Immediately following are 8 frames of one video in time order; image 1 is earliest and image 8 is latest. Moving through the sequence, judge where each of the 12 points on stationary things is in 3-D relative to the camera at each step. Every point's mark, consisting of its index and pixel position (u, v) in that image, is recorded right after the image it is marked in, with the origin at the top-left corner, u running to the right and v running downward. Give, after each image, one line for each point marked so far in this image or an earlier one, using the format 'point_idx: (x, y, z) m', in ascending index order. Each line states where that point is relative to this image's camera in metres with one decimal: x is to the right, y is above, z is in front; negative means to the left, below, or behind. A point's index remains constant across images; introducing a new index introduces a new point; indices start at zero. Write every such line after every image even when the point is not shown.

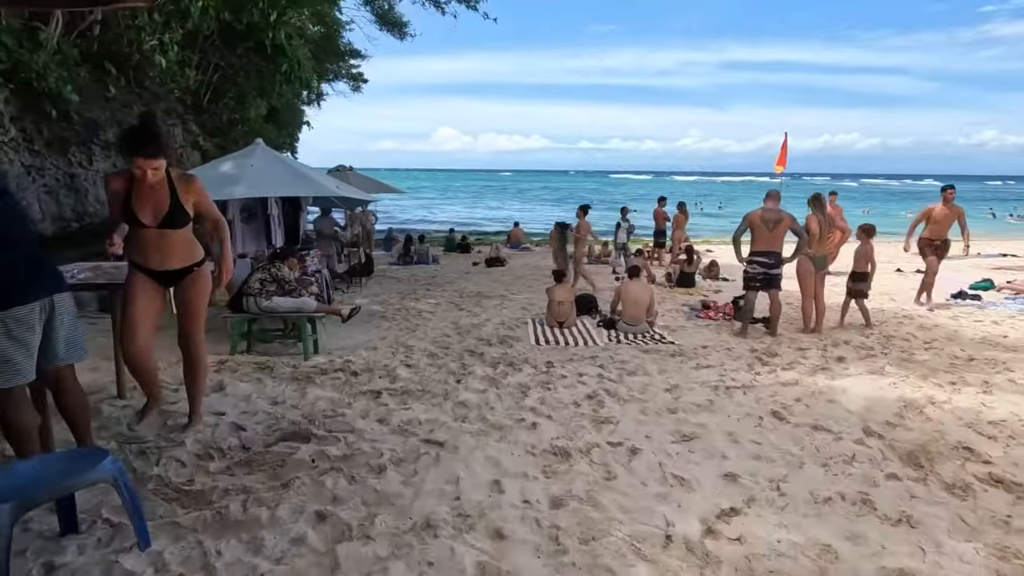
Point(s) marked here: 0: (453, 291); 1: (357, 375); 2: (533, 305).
0: (-1.4, -0.1, +12.5) m
1: (-1.7, -0.9, +5.7) m
2: (+0.4, -0.4, +10.7) m
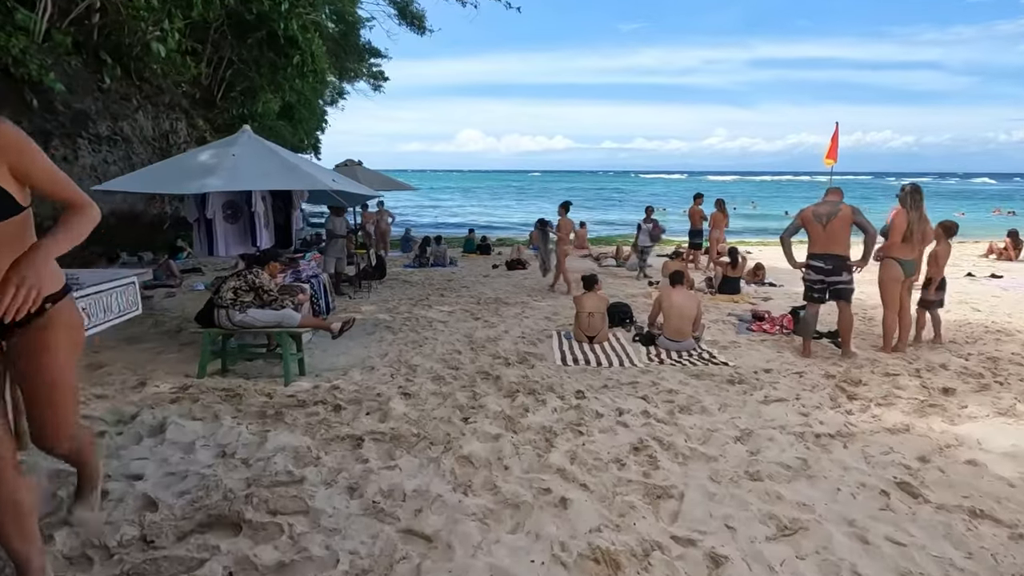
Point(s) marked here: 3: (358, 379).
0: (-0.9, -0.2, +11.4) m
1: (-1.5, -1.0, +4.6) m
2: (+0.8, -0.5, +9.5) m
3: (-1.7, -1.0, +5.8) m
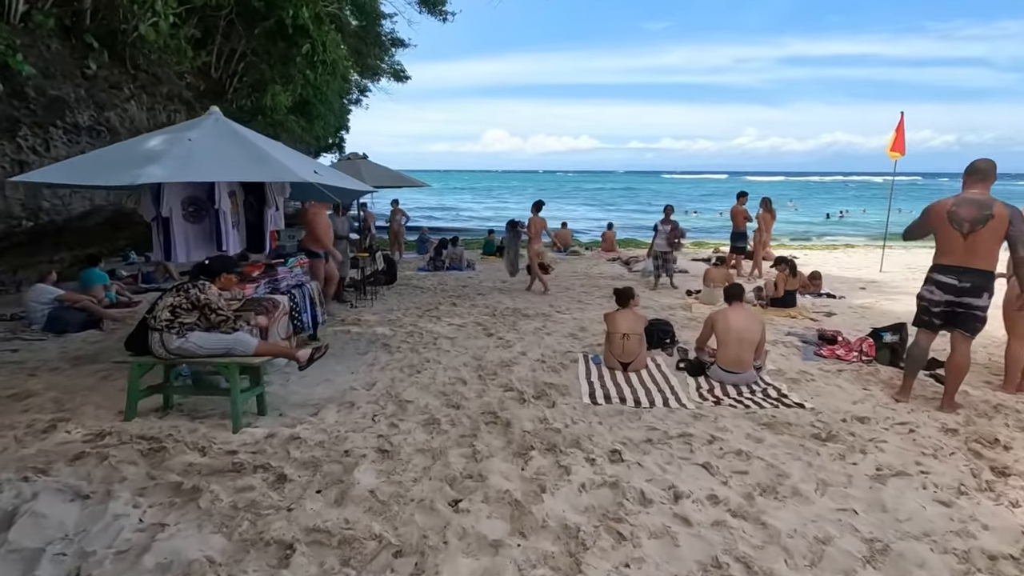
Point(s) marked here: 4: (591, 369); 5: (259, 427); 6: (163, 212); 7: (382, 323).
0: (-0.5, -0.4, +10.1) m
1: (-1.4, -1.2, +3.3) m
2: (+1.1, -0.7, +8.1) m
3: (-1.5, -1.1, +4.5) m
4: (+0.9, -1.0, +6.2) m
5: (-2.1, -1.1, +4.3) m
6: (-3.7, +0.8, +5.6) m
7: (-2.2, -0.6, +8.7) m
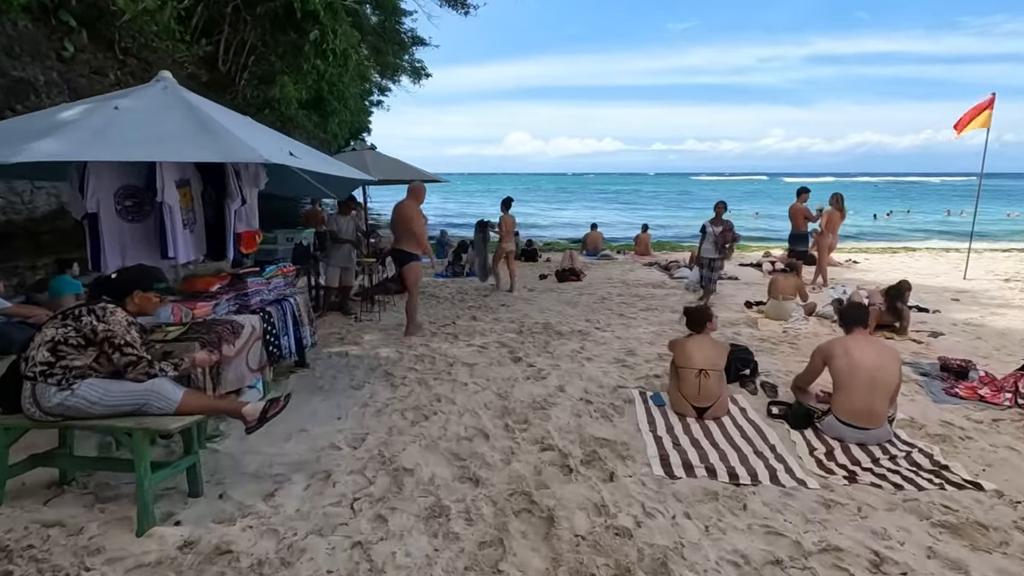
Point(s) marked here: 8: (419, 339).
0: (0.0, -0.5, +8.6) m
1: (-1.2, -1.3, +1.9) m
2: (+1.5, -0.9, +6.5) m
3: (-1.3, -1.3, +3.1) m
4: (+1.3, -1.1, +4.7) m
5: (-1.8, -1.3, +2.9) m
6: (-3.4, +0.6, +4.2) m
7: (-1.7, -0.8, +7.3) m
8: (-1.3, -0.7, +7.5) m
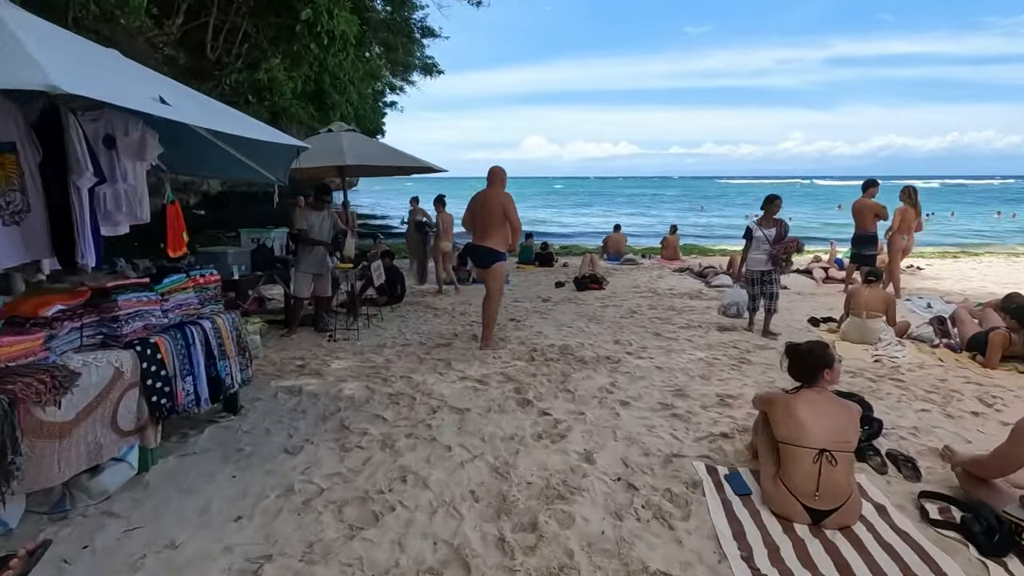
0: (+0.1, -0.7, +6.9) m
1: (-1.3, -1.5, +0.2) m
2: (+1.6, -1.0, +4.8) m
3: (-1.3, -1.4, +1.4) m
4: (+1.3, -1.3, +2.9) m
5: (-1.9, -1.4, +1.2) m
6: (-3.4, +0.5, +2.6) m
7: (-1.6, -0.9, +5.6) m
8: (-1.2, -0.9, +5.8) m
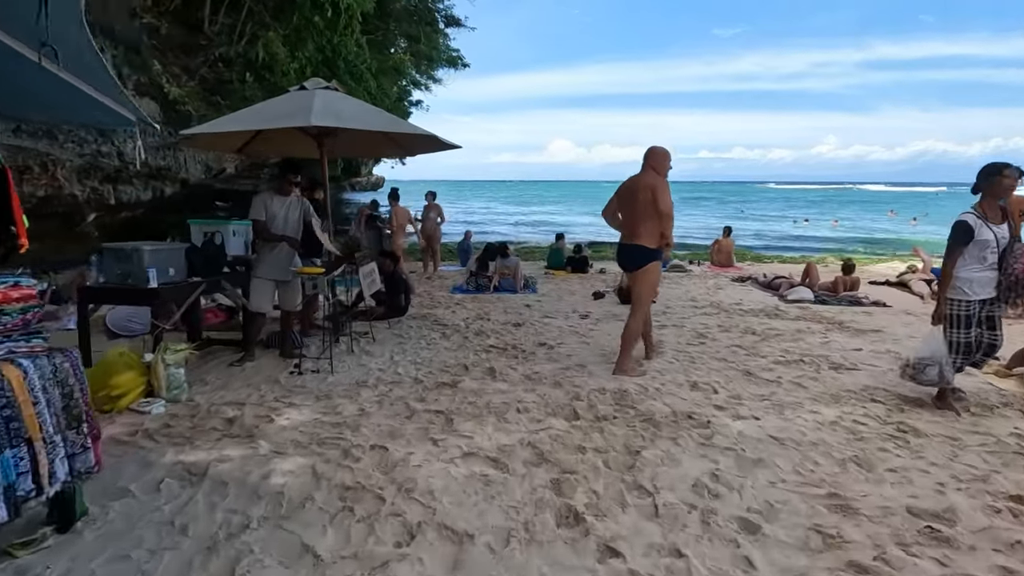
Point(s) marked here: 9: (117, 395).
0: (+0.4, -0.9, +4.8) m
1: (-1.3, -1.6, -1.8) m
2: (+1.8, -1.2, +2.6) m
3: (-1.3, -1.5, -0.6) m
4: (+1.4, -1.4, +0.8) m
5: (-1.9, -1.5, -0.7) m
6: (-3.2, +0.4, +0.7) m
7: (-1.4, -1.0, +3.6) m
8: (-1.0, -1.0, +3.8) m
9: (-3.1, -0.8, +4.1) m
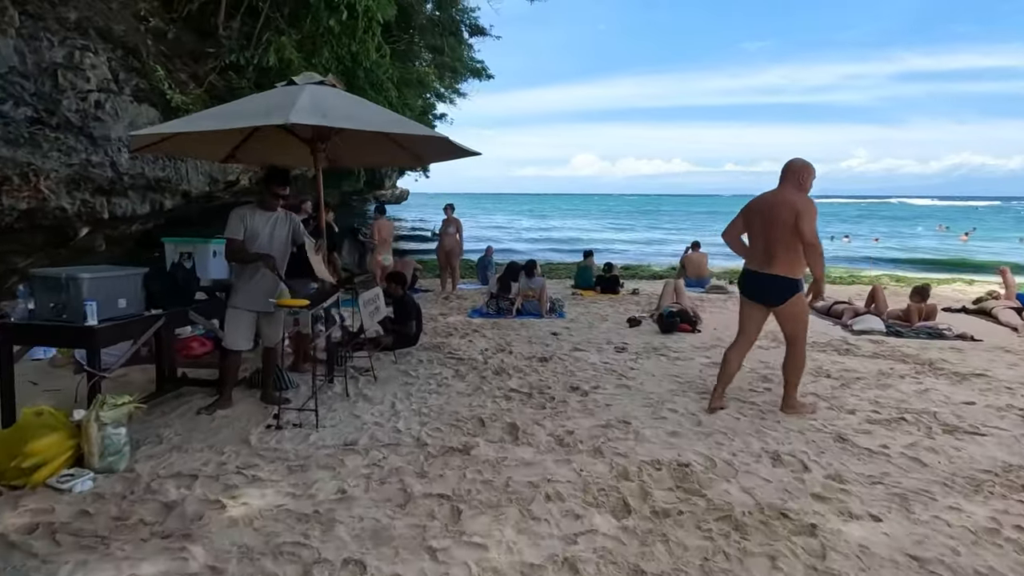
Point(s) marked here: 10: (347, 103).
0: (+0.6, -1.2, +3.8) m
1: (-1.4, -1.7, -2.8) m
2: (+1.9, -1.4, +1.5) m
3: (-1.3, -1.7, -1.6) m
4: (+1.4, -1.6, -0.3) m
5: (-1.9, -1.6, -1.7) m
6: (-3.2, +0.3, -0.2) m
7: (-1.3, -1.3, +2.6) m
8: (-0.8, -1.3, +2.8) m
9: (-2.9, -1.1, +3.2) m
10: (-1.4, +1.6, +4.4) m
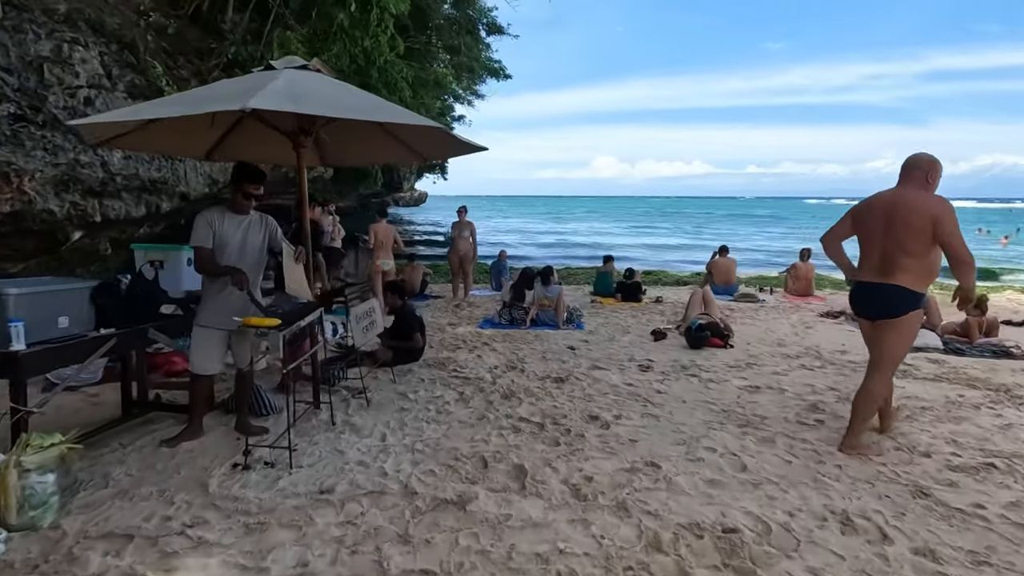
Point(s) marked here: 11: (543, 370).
0: (+0.6, -1.3, +3.1) m
1: (-1.6, -1.8, -3.5) m
2: (+1.8, -1.6, +0.8) m
3: (-1.5, -1.8, -2.2) m
4: (+1.3, -1.8, -1.0) m
5: (-2.1, -1.7, -2.3) m
6: (-3.3, +0.2, -0.7) m
7: (-1.3, -1.4, +2.0) m
8: (-0.8, -1.4, +2.2) m
9: (-2.9, -1.2, +2.6) m
10: (-1.3, +1.4, +3.8) m
11: (+0.3, -0.9, +6.1) m
